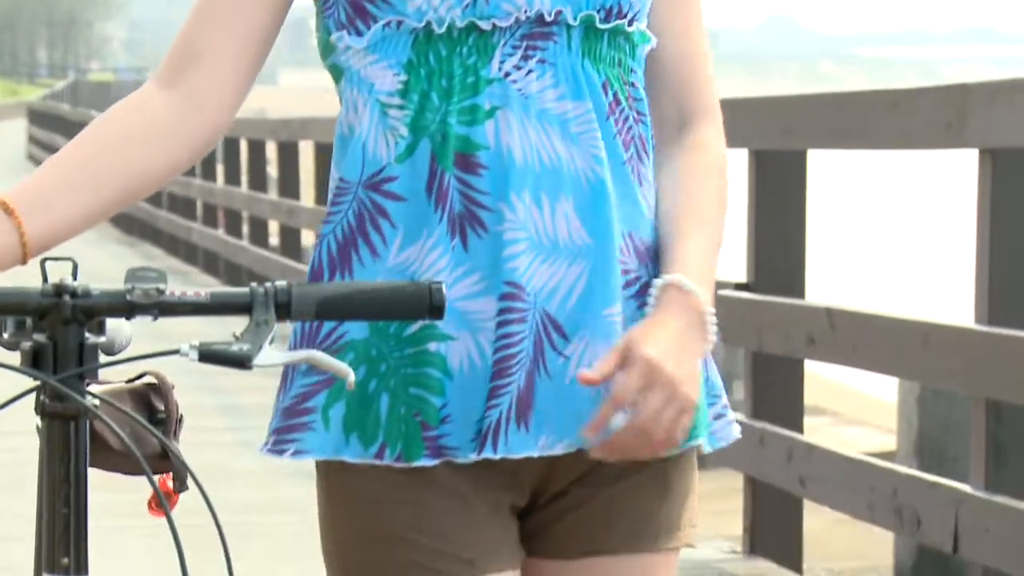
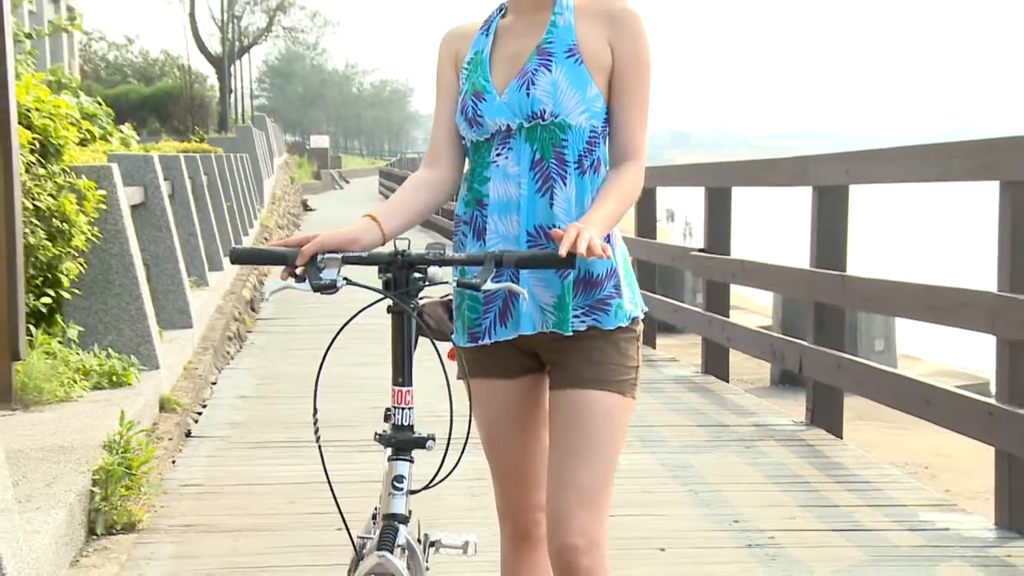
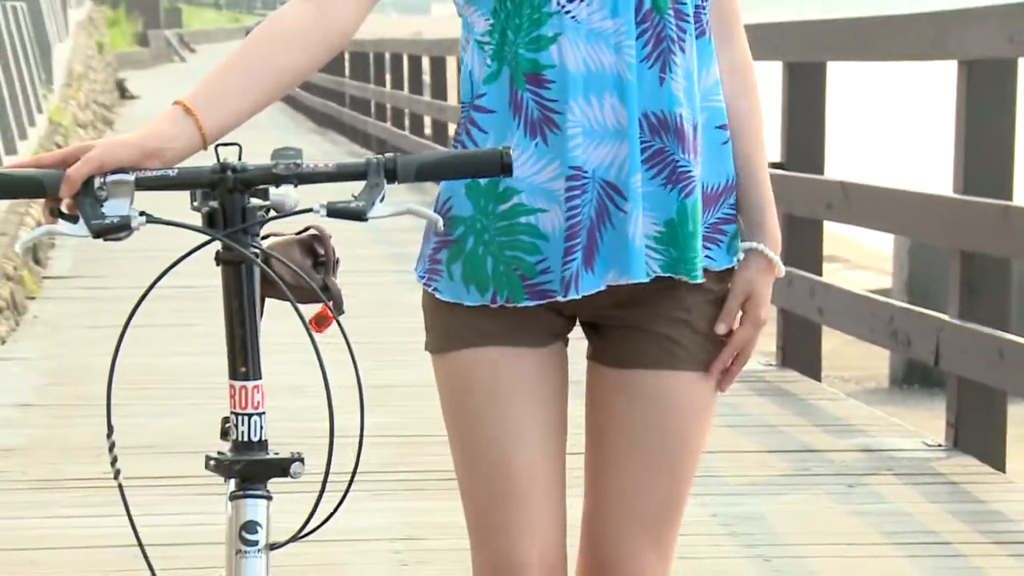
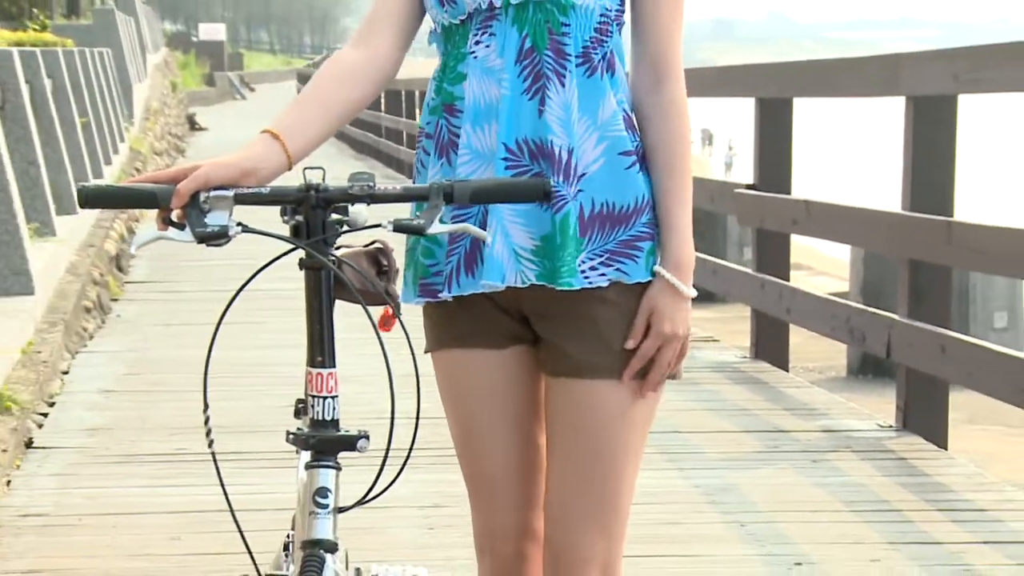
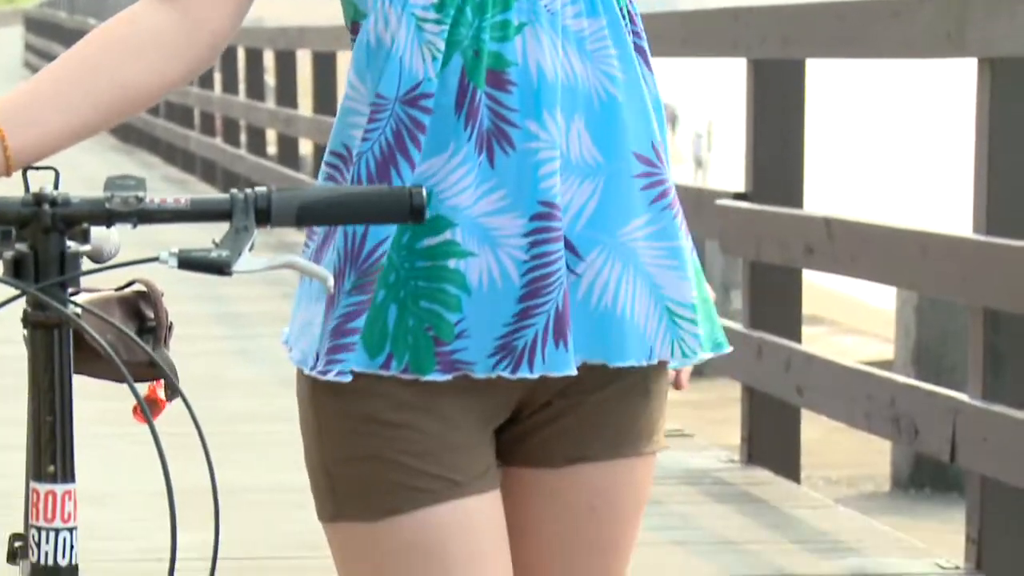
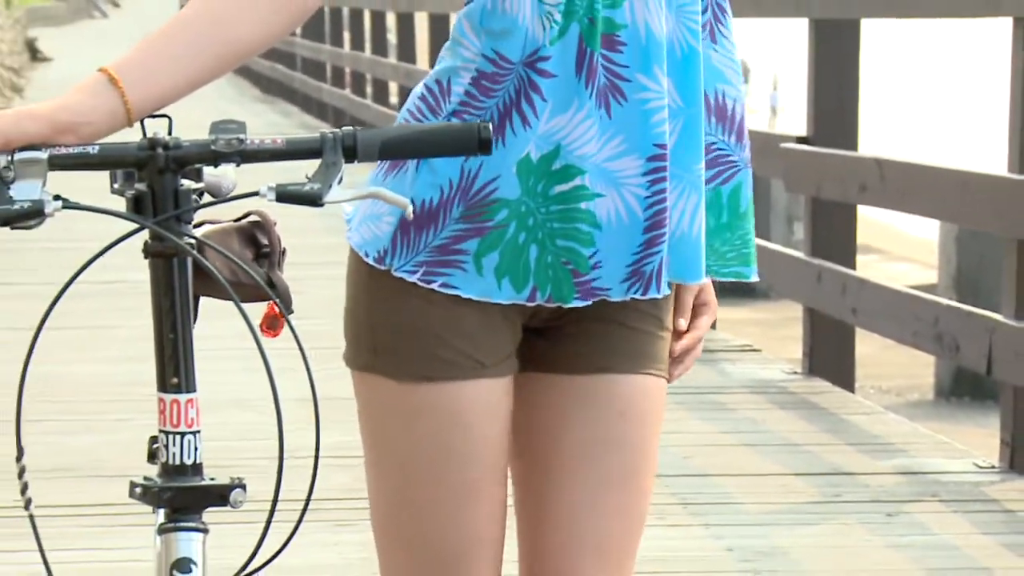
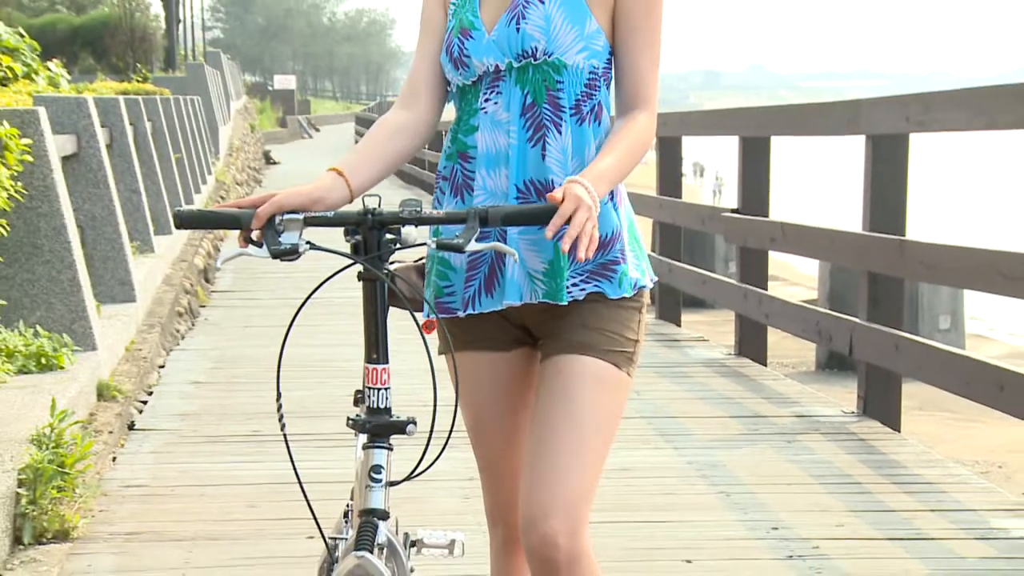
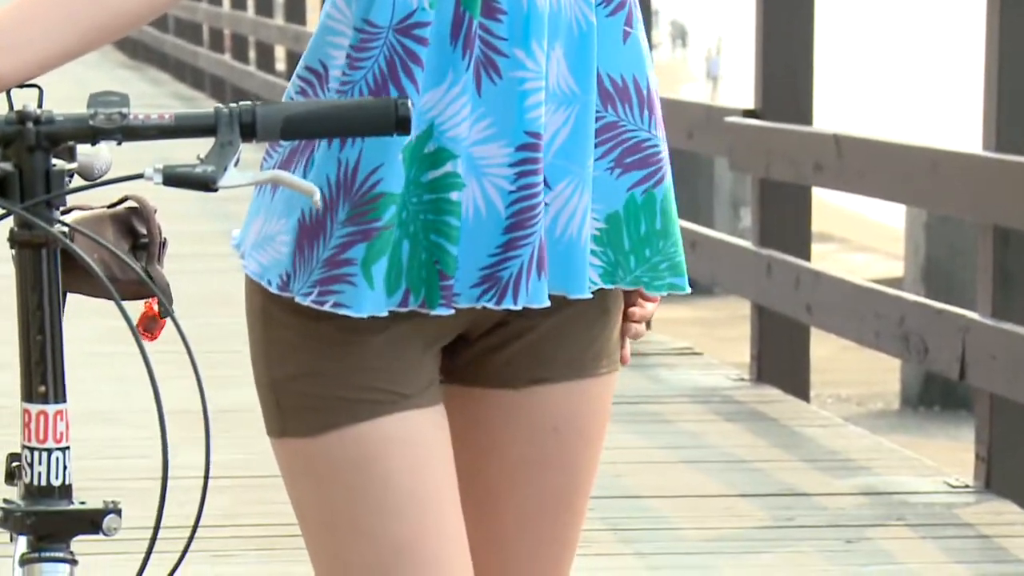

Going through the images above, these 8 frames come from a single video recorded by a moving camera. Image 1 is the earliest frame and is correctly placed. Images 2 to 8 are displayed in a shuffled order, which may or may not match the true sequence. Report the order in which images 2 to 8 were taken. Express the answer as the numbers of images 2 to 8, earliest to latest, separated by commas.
5, 8, 6, 3, 4, 7, 2
